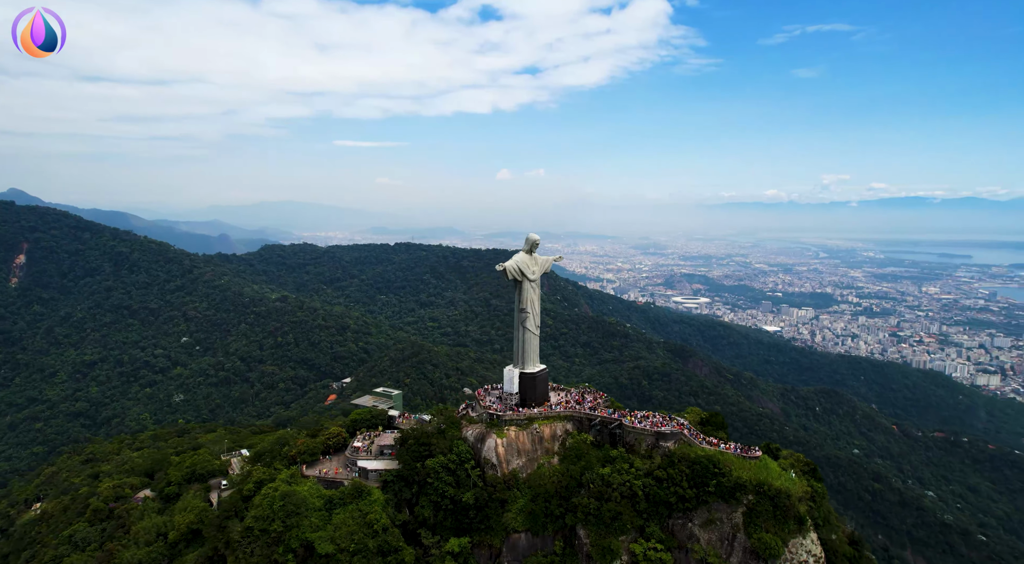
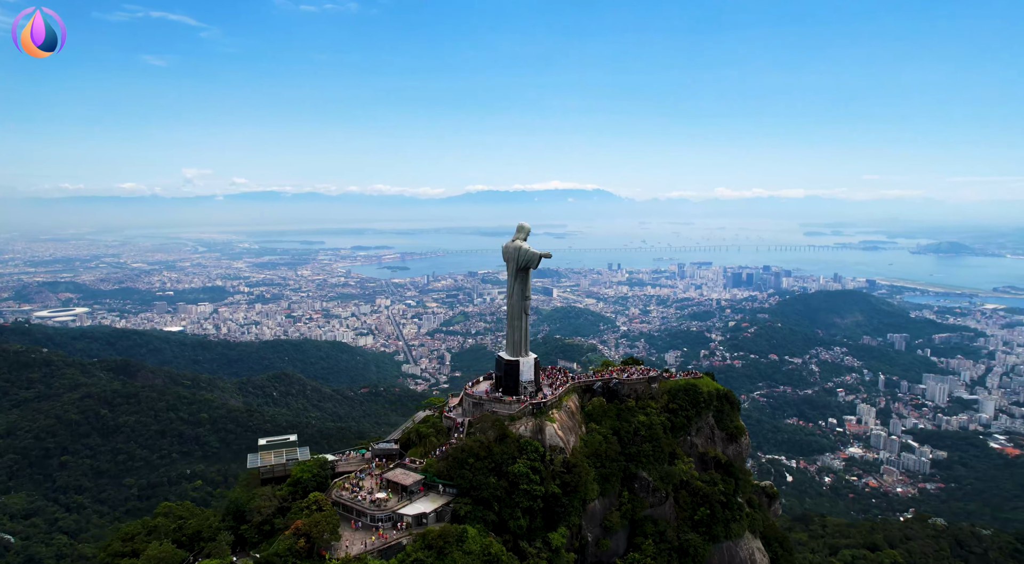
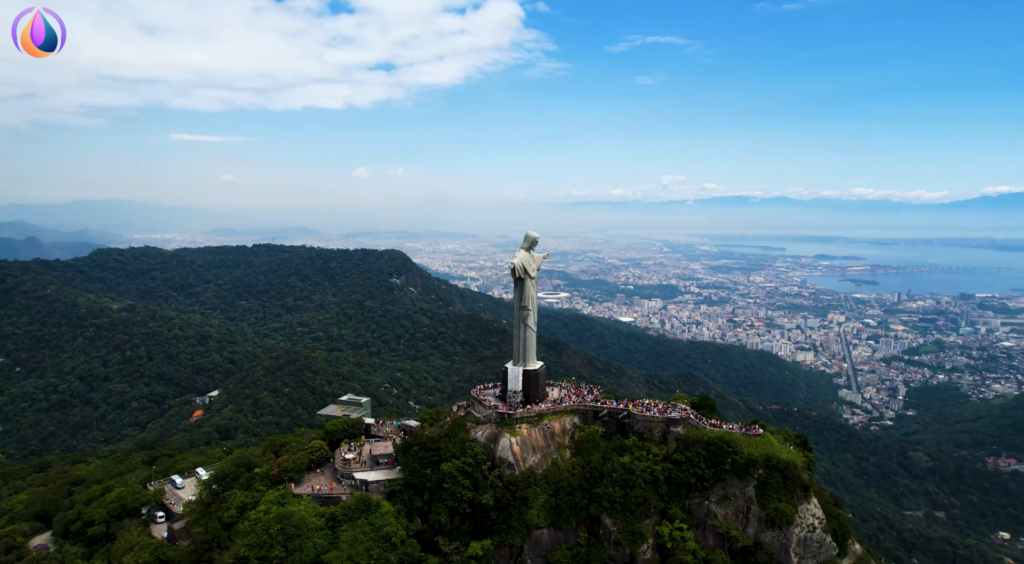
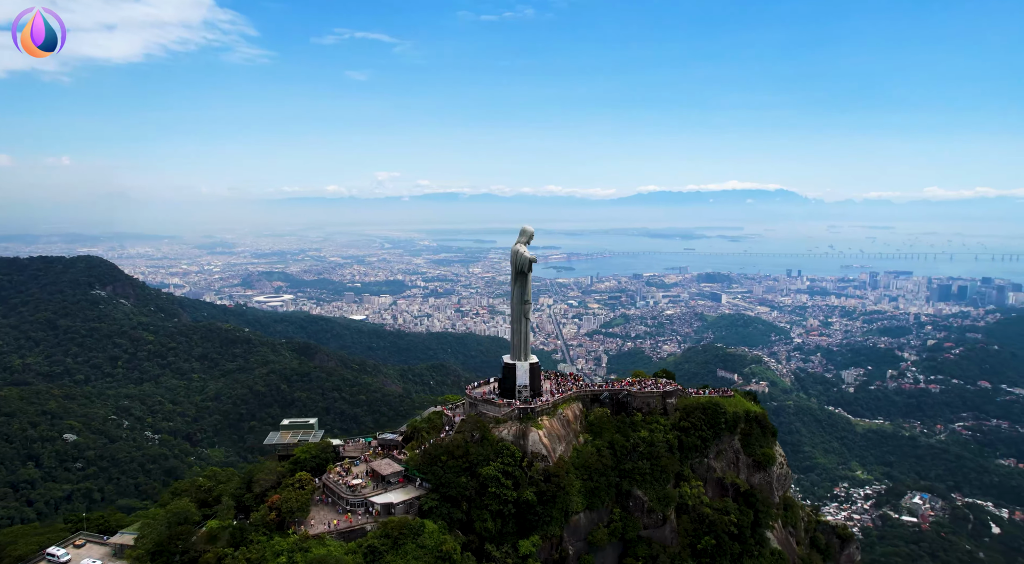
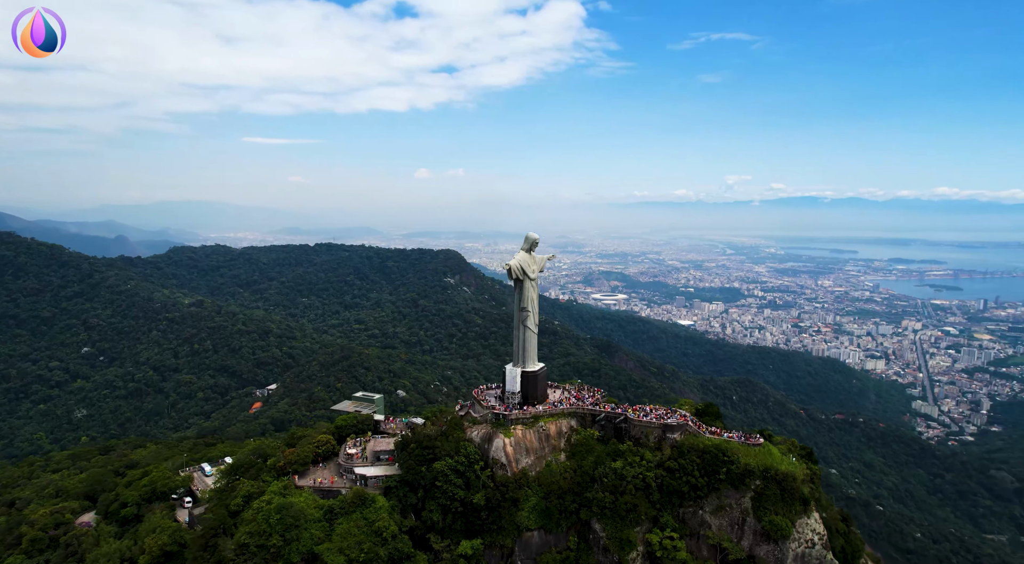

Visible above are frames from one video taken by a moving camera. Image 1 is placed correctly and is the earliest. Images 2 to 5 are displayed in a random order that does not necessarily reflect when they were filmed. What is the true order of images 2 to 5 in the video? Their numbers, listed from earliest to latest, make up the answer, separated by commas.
5, 3, 4, 2
